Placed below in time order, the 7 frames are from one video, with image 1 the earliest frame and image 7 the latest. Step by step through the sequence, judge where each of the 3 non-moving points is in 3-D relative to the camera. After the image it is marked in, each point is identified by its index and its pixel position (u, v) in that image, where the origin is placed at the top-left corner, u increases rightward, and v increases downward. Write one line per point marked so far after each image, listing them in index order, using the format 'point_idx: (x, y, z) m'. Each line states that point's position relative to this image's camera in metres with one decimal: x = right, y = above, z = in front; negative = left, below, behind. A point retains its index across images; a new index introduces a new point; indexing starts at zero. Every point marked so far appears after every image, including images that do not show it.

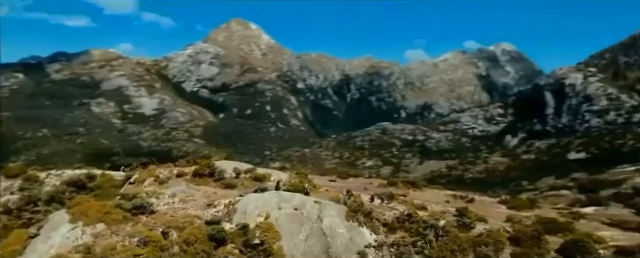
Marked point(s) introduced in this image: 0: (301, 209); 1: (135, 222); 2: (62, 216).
0: (-0.6, -2.7, +19.0) m
1: (-6.1, -3.1, +18.6) m
2: (-8.7, -3.0, +19.5) m
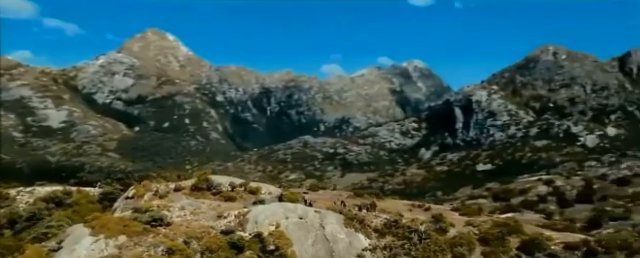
0: (-0.5, -3.4, +21.5) m
1: (-5.9, -3.8, +20.2) m
2: (-8.7, -3.7, +20.7) m
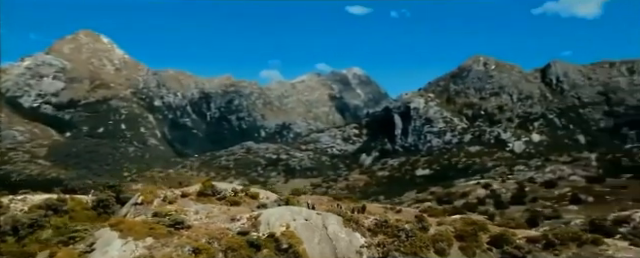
0: (-0.4, -3.9, +24.3) m
1: (-5.6, -4.2, +22.5) m
2: (-8.4, -4.1, +22.7) m
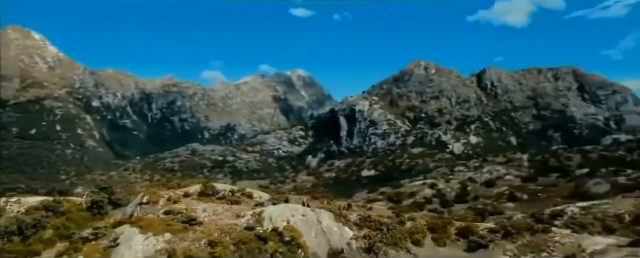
0: (-0.7, -4.2, +27.6) m
1: (-5.7, -4.6, +25.3) m
2: (-8.5, -4.5, +25.2) m
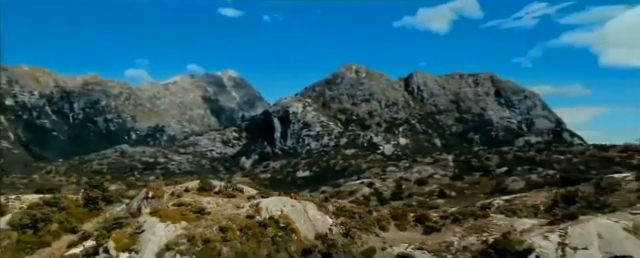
0: (-1.5, -4.5, +32.9) m
1: (-6.2, -4.8, +30.0) m
2: (-8.9, -4.7, +29.5) m
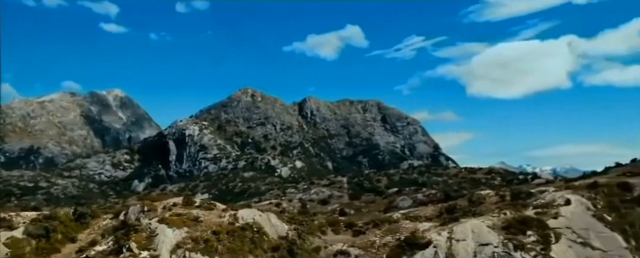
0: (-4.6, -6.7, +43.8) m
1: (-8.6, -6.9, +39.9) m
2: (-11.2, -6.7, +38.9) m
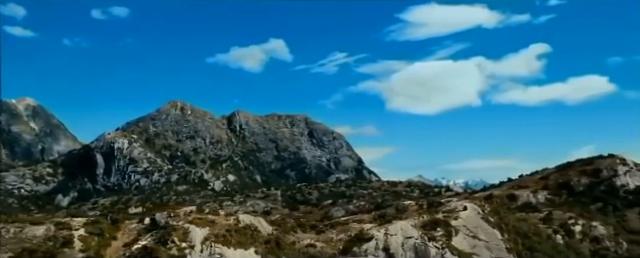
0: (-7.1, -9.8, +61.2) m
1: (-10.6, -9.8, +56.9) m
2: (-13.0, -9.6, +55.6) m
